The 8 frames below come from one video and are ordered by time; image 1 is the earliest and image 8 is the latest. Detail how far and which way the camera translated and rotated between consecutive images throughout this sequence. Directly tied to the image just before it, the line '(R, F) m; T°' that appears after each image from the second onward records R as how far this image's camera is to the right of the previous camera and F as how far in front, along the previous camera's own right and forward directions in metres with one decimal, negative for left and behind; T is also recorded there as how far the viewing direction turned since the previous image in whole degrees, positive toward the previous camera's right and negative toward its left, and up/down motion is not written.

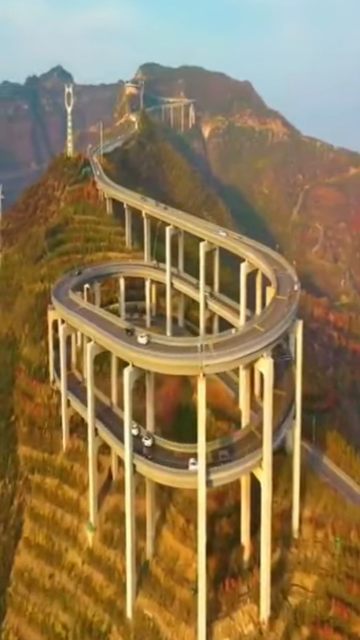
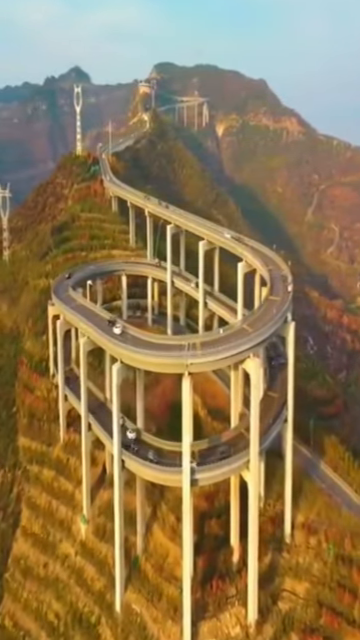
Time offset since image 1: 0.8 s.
(+3.6, +0.1) m; -5°
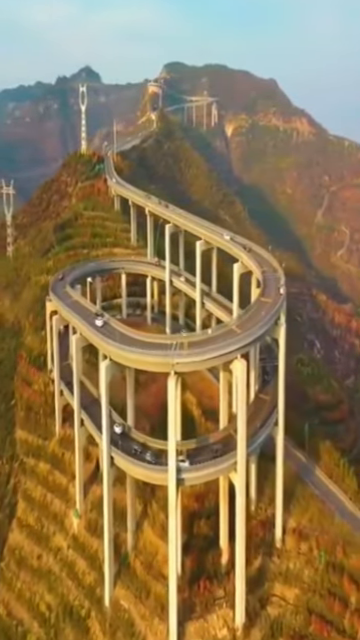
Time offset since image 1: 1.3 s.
(+2.8, +0.1) m; -4°
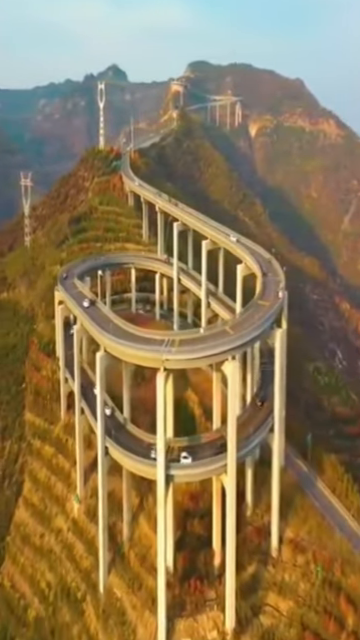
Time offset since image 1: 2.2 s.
(+3.9, +0.6) m; -6°
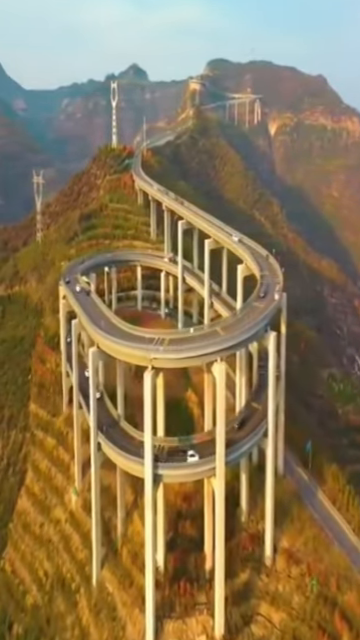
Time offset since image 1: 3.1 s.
(+4.5, +0.6) m; -7°
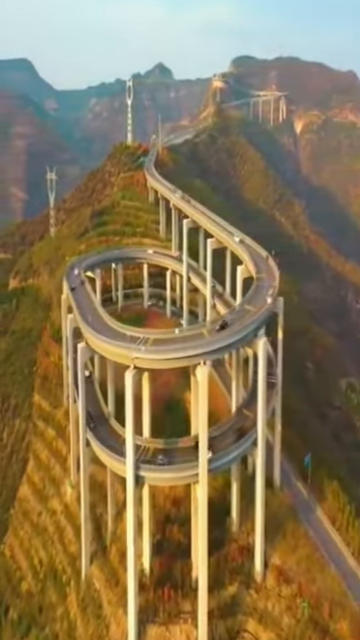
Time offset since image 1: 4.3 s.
(+5.7, +1.3) m; -9°
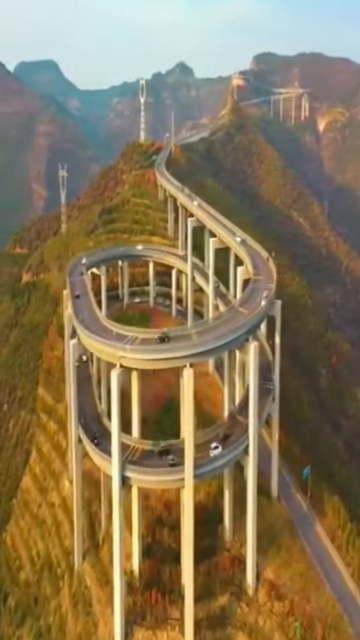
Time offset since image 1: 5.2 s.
(+4.3, +1.1) m; -7°
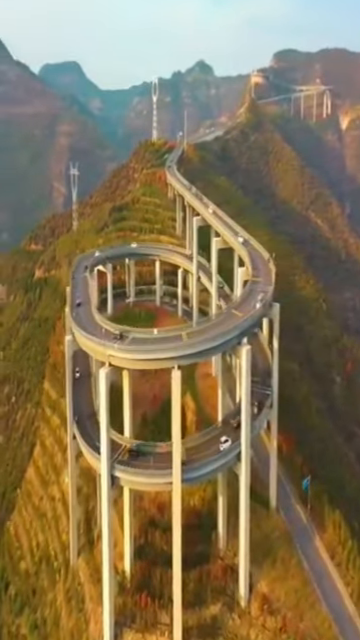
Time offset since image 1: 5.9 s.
(+3.8, +0.9) m; -6°
